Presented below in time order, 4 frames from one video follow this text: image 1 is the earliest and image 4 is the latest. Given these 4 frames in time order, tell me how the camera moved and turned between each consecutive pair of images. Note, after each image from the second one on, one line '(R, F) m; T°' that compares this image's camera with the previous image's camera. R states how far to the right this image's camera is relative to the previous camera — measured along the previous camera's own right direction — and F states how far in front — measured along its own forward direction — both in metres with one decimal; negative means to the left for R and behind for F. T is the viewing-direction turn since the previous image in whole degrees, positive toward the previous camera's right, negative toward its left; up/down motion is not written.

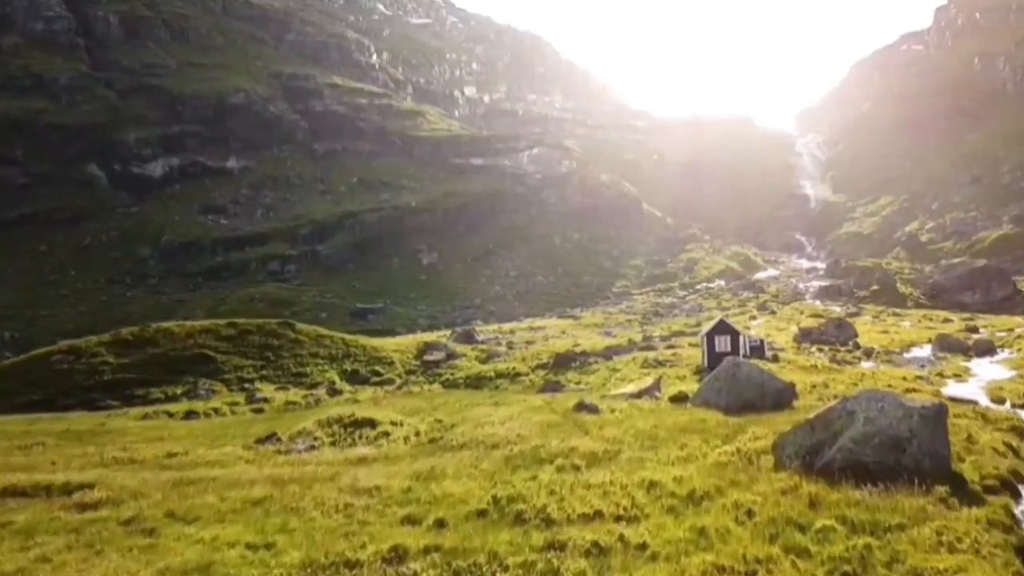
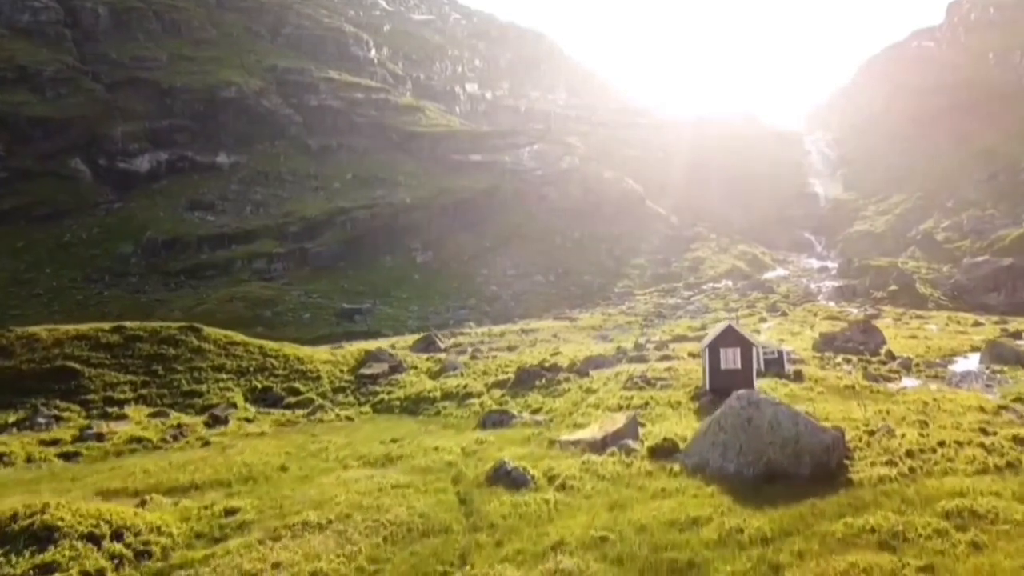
(+2.4, +9.3) m; 0°
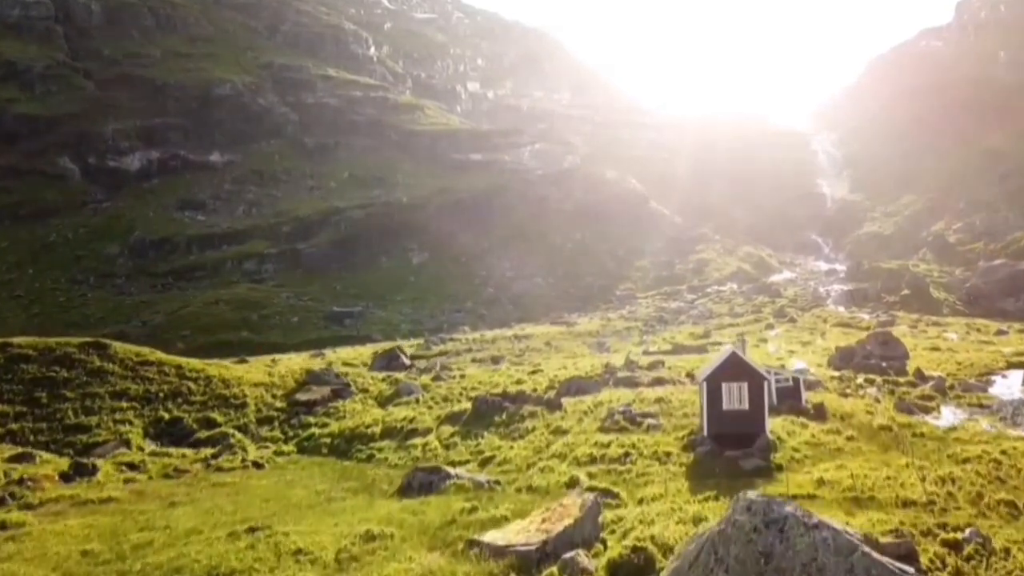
(+1.7, +6.2) m; 0°
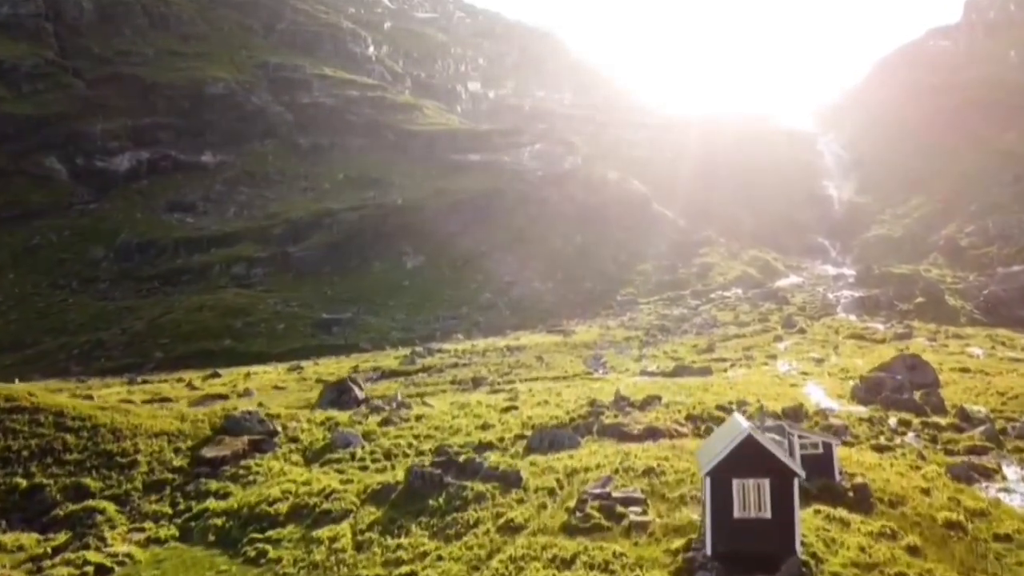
(+1.6, +6.4) m; 0°
